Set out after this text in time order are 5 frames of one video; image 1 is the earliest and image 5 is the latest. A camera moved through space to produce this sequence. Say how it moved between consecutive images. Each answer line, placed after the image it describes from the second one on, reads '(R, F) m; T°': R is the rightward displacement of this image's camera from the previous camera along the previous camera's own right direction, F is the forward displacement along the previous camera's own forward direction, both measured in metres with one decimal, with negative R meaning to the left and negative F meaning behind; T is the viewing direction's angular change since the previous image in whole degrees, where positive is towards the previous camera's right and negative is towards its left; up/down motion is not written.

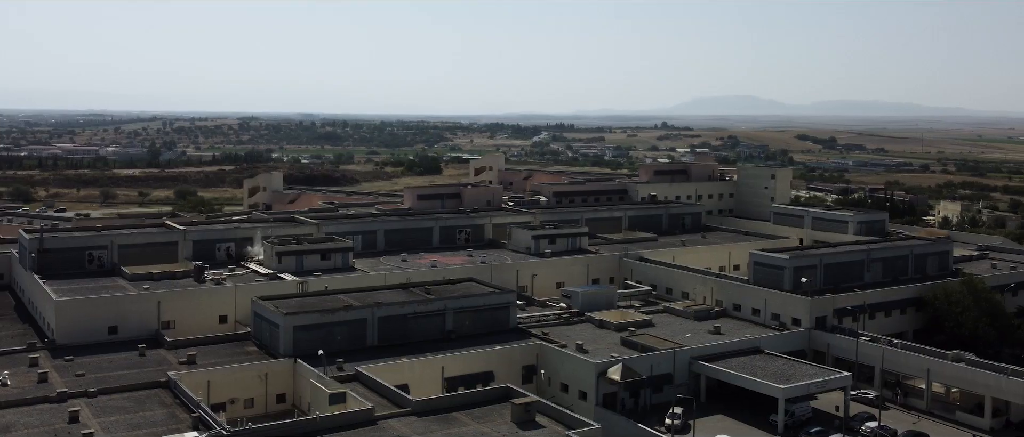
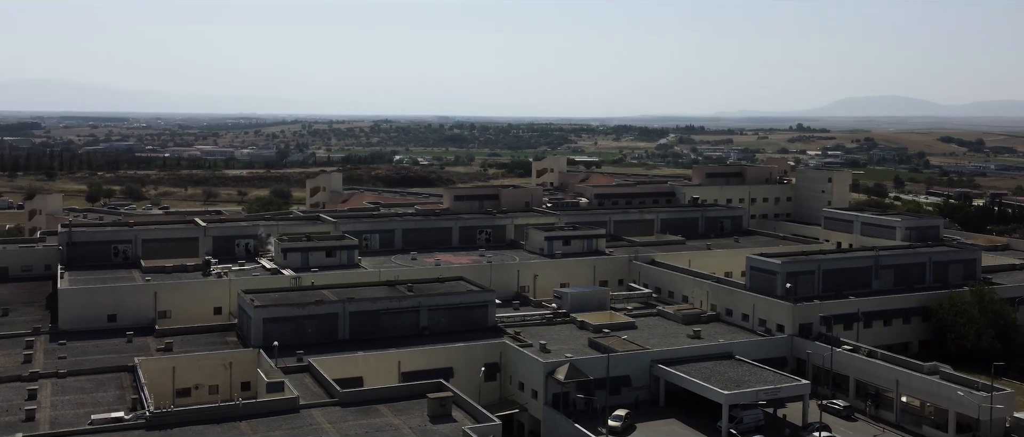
(+5.4, -0.2) m; -8°
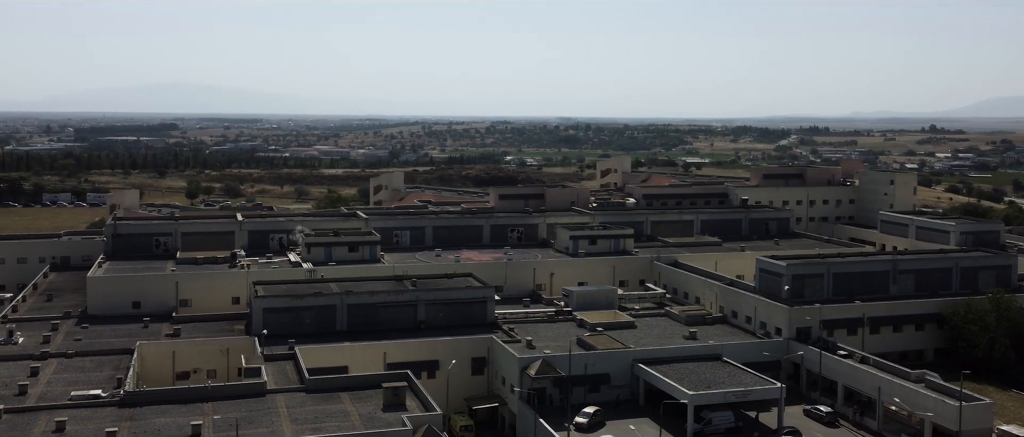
(+4.4, -0.3) m; -7°
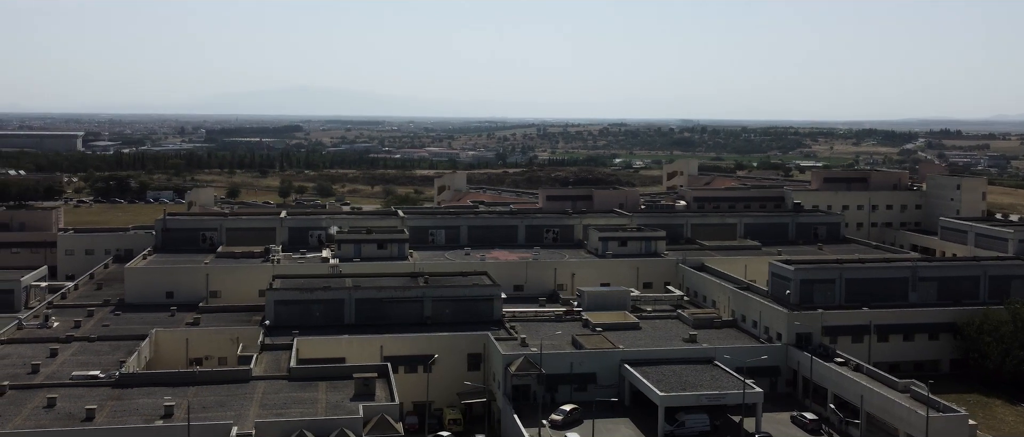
(+4.1, -0.3) m; -7°
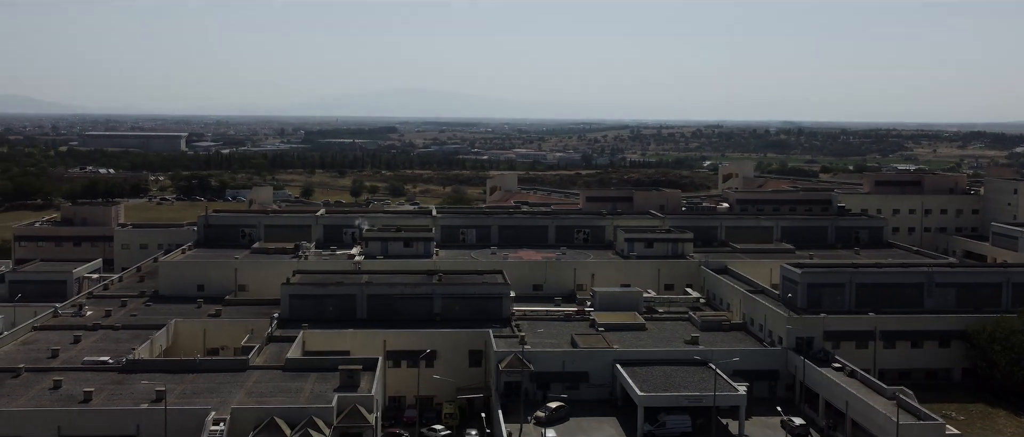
(+3.2, -0.3) m; -6°
